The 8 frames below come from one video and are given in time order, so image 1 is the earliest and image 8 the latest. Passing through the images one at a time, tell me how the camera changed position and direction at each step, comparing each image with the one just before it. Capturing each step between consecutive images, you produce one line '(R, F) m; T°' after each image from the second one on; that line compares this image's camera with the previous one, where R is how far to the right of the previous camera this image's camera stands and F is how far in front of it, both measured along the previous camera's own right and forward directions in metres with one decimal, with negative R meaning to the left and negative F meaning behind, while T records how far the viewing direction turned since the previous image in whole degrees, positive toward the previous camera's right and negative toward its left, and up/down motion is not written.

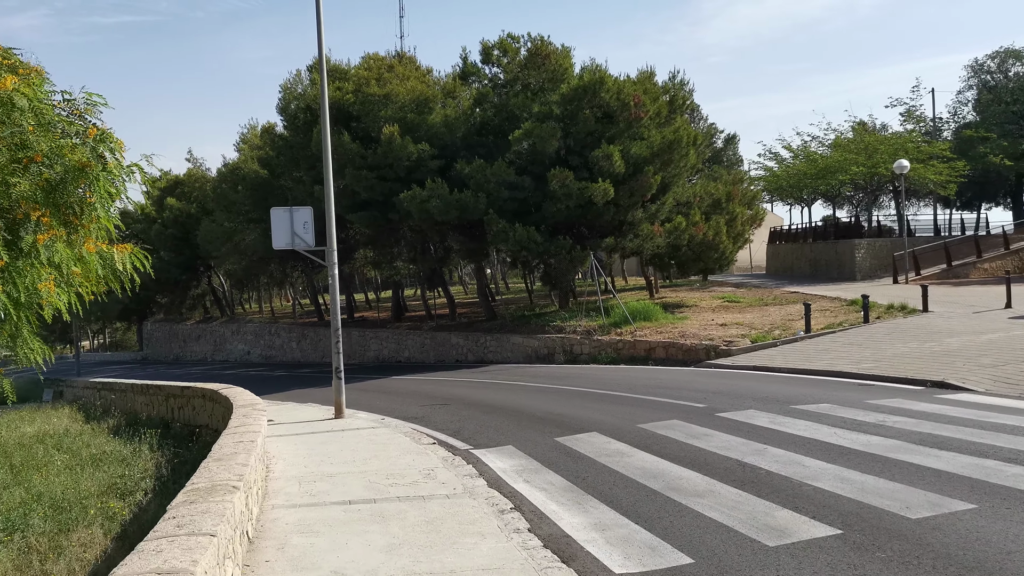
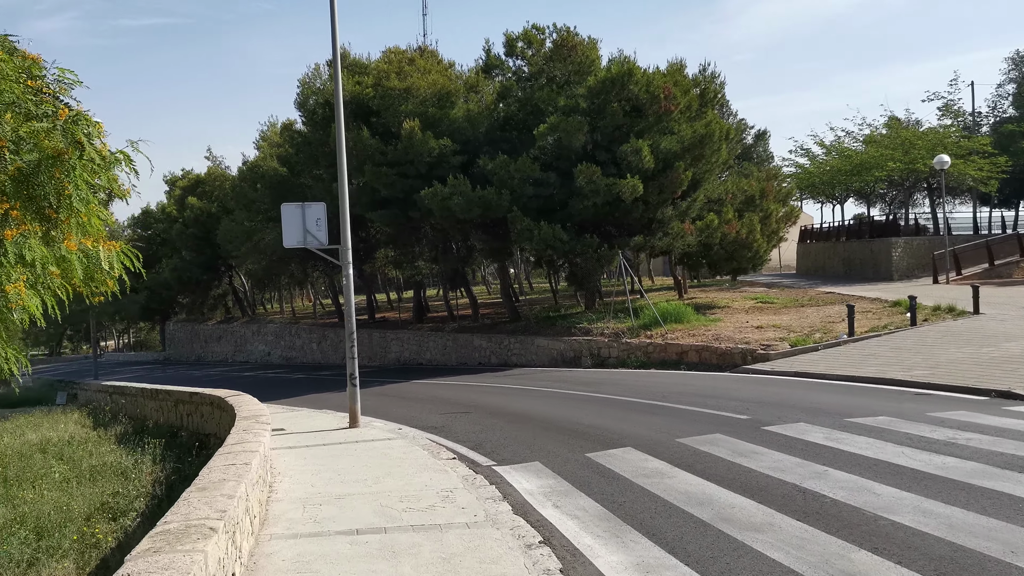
(0.0, +0.9) m; -2°
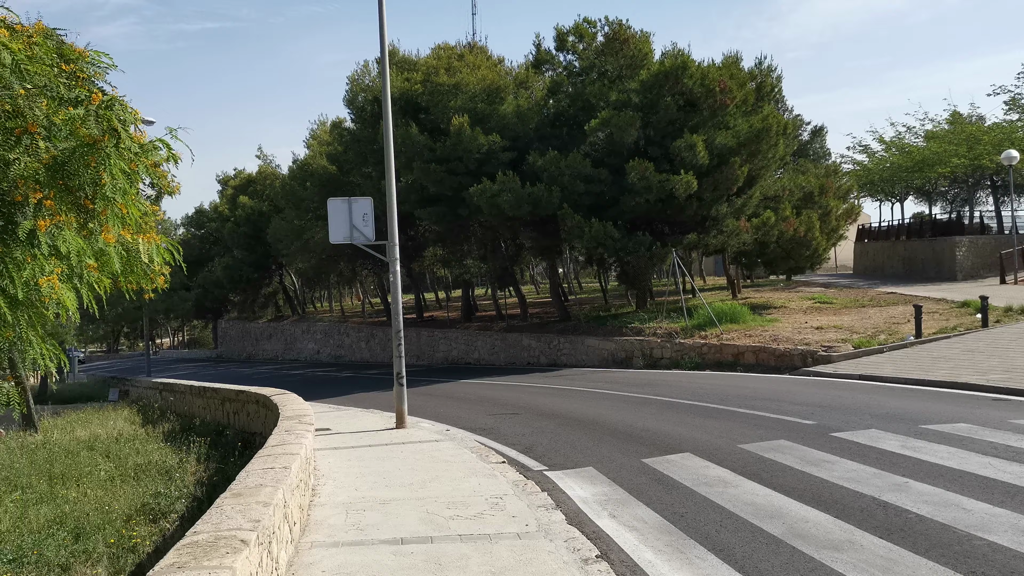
(-0.1, +0.4) m; -3°
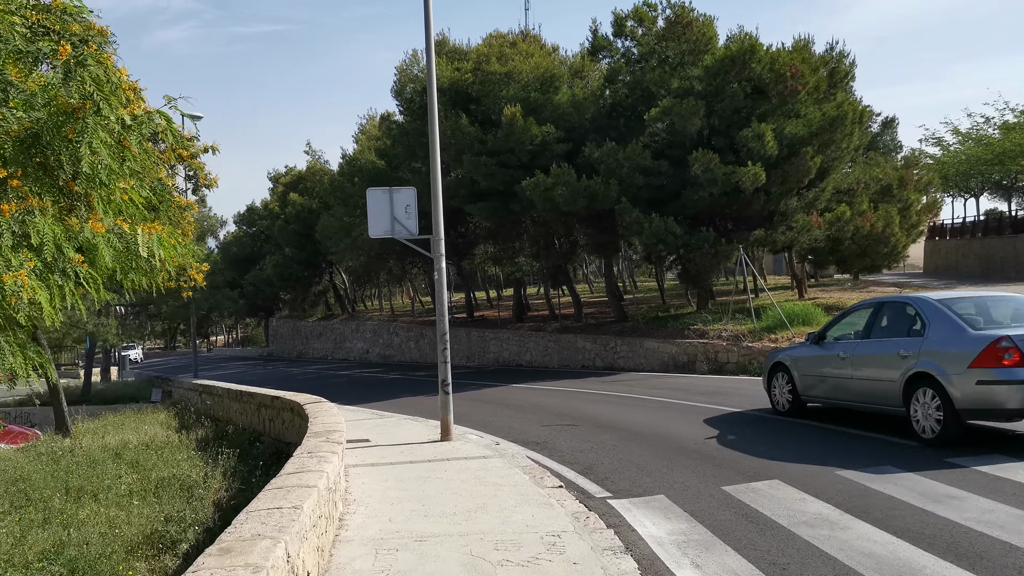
(-0.1, +1.1) m; -4°
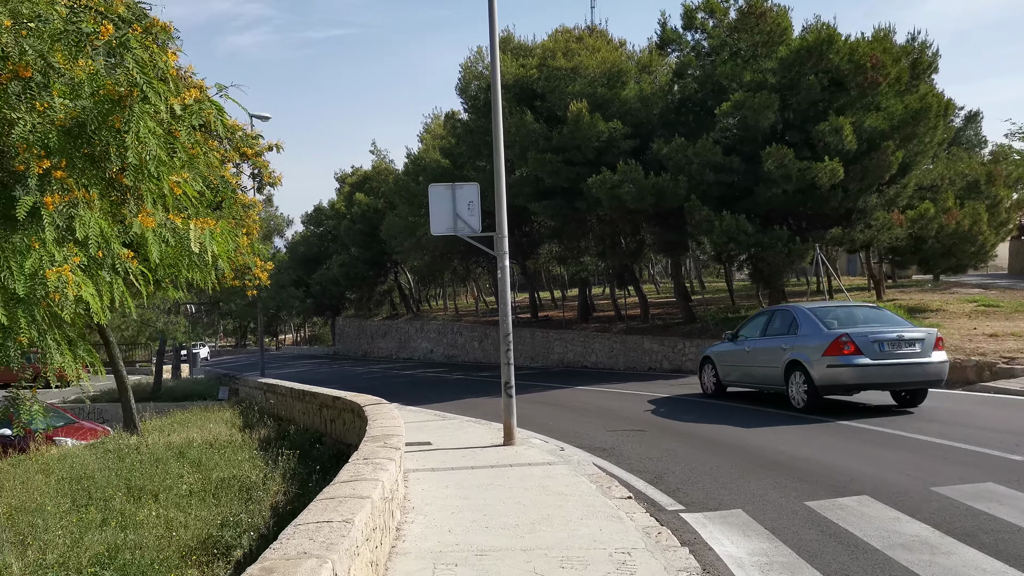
(0.0, +0.4) m; -5°
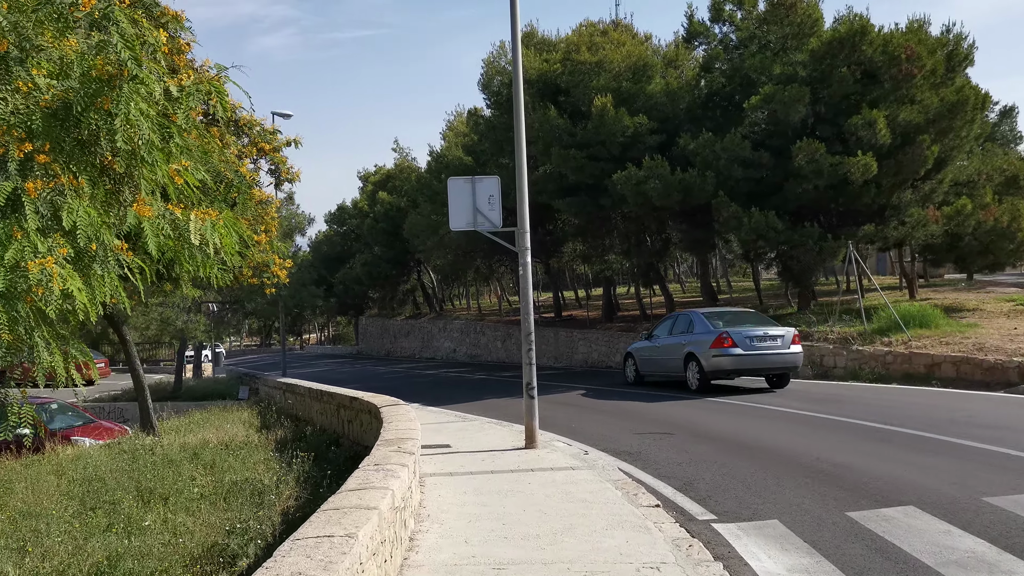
(0.0, +0.4) m; -2°
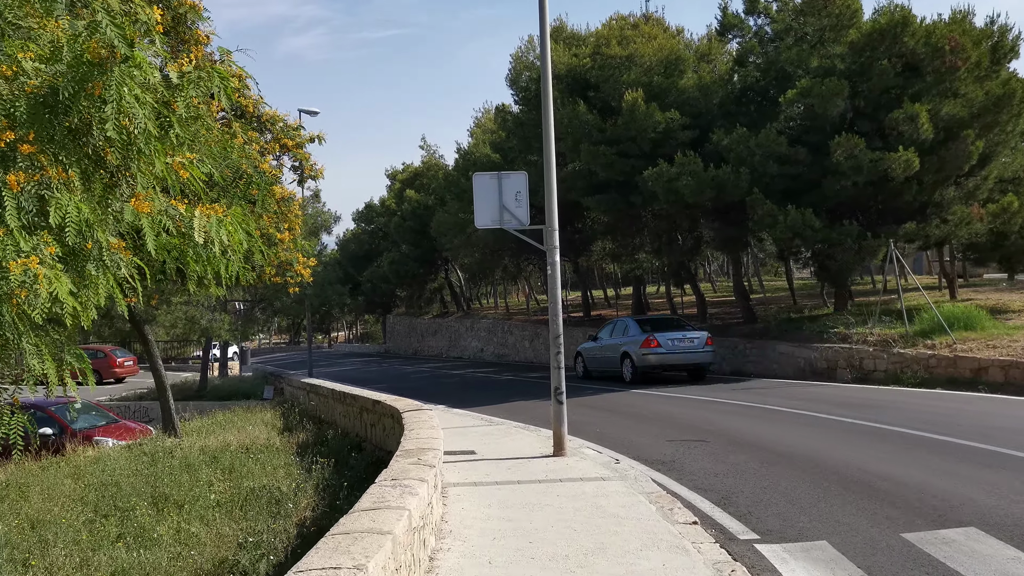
(0.0, +0.4) m; -2°
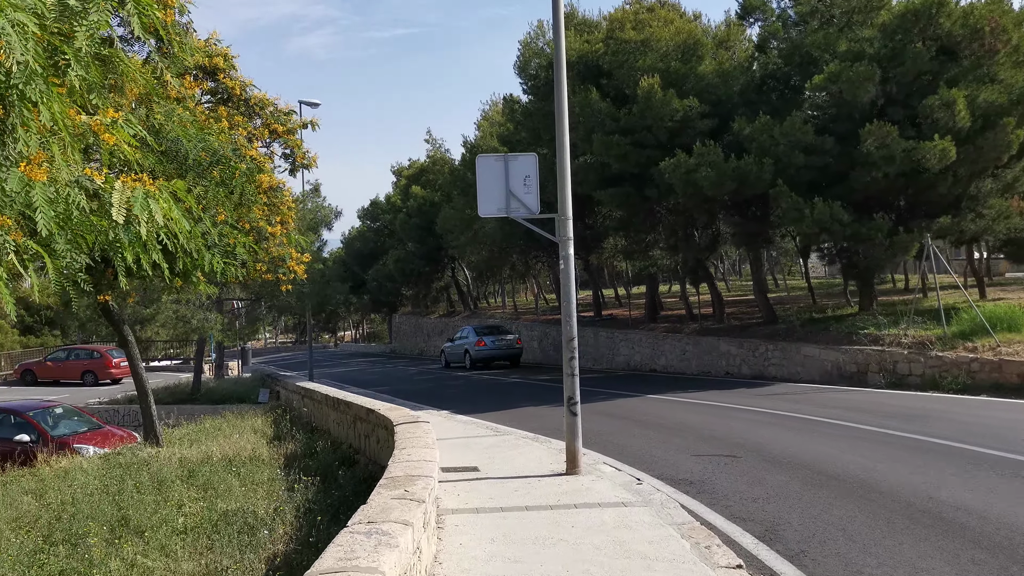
(0.0, +1.0) m; -1°
